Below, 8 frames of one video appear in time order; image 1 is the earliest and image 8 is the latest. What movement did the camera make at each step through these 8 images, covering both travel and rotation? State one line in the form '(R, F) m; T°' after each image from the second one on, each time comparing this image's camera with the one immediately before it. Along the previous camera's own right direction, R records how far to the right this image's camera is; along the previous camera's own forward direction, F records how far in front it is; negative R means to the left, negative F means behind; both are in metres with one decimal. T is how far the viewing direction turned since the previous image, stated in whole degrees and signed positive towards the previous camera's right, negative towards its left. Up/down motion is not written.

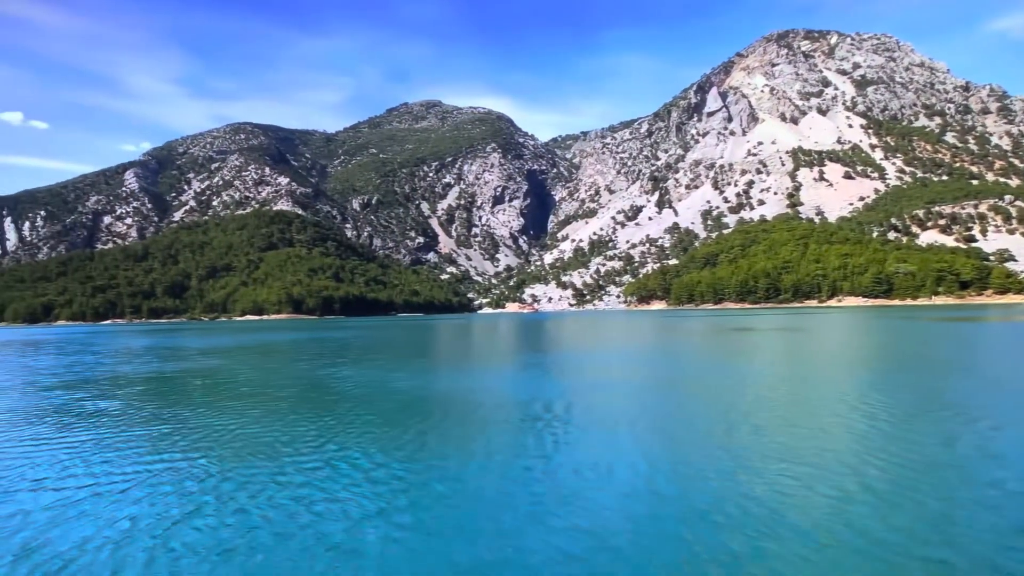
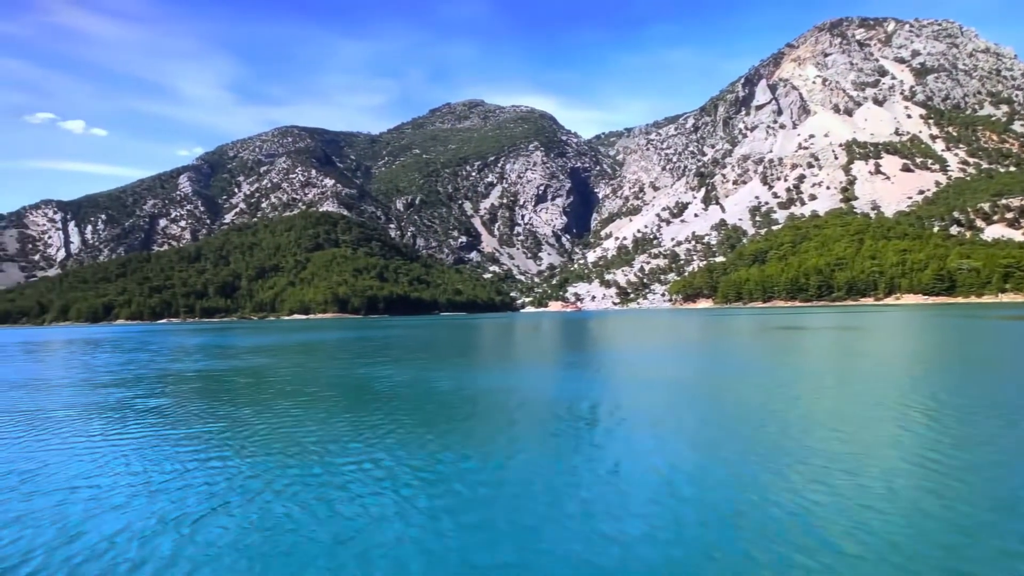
(+0.1, +0.3) m; -4°
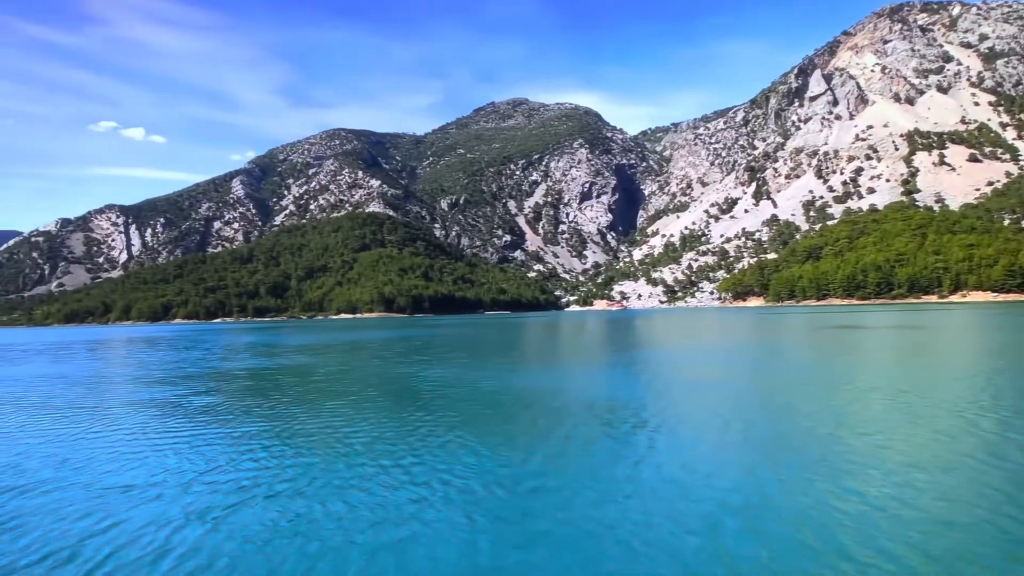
(+0.1, +0.3) m; -4°
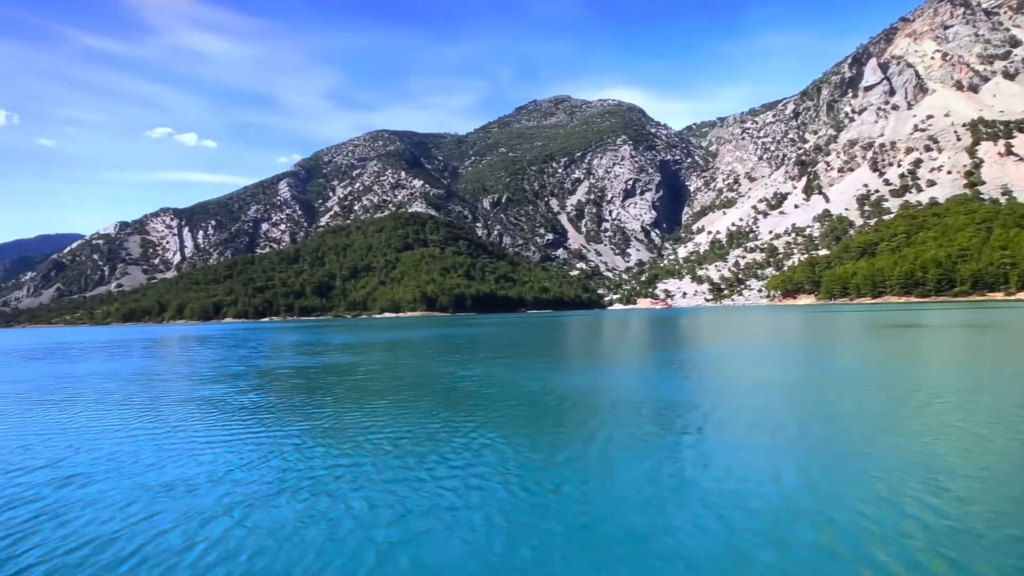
(+0.1, +0.3) m; -4°
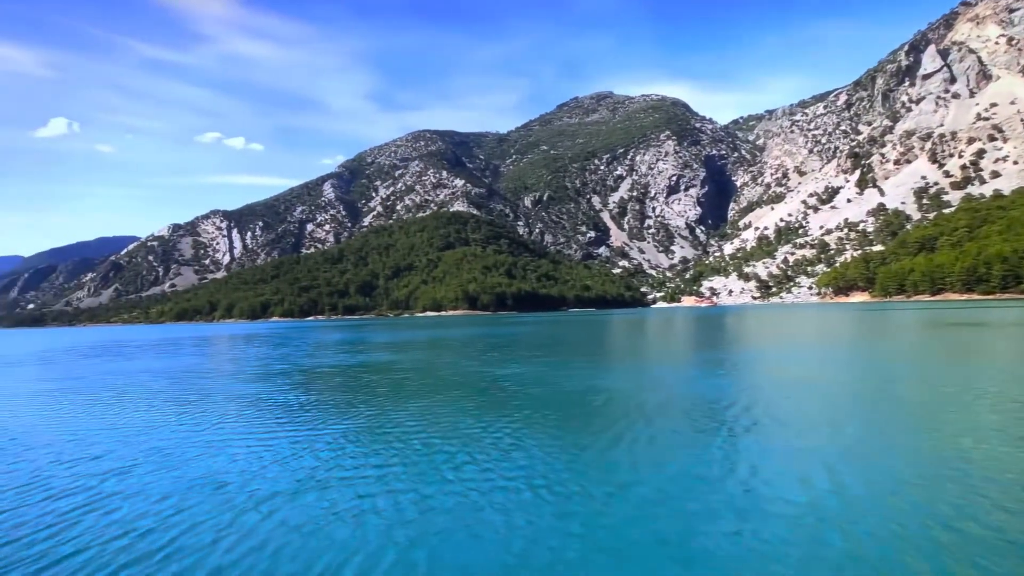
(+0.1, +0.3) m; -4°
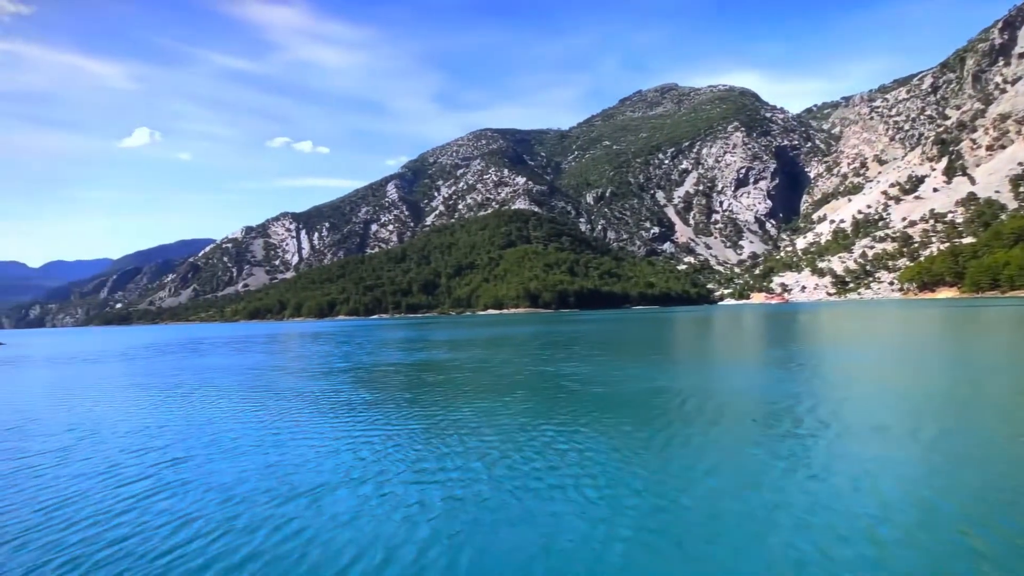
(+0.1, +0.5) m; -6°
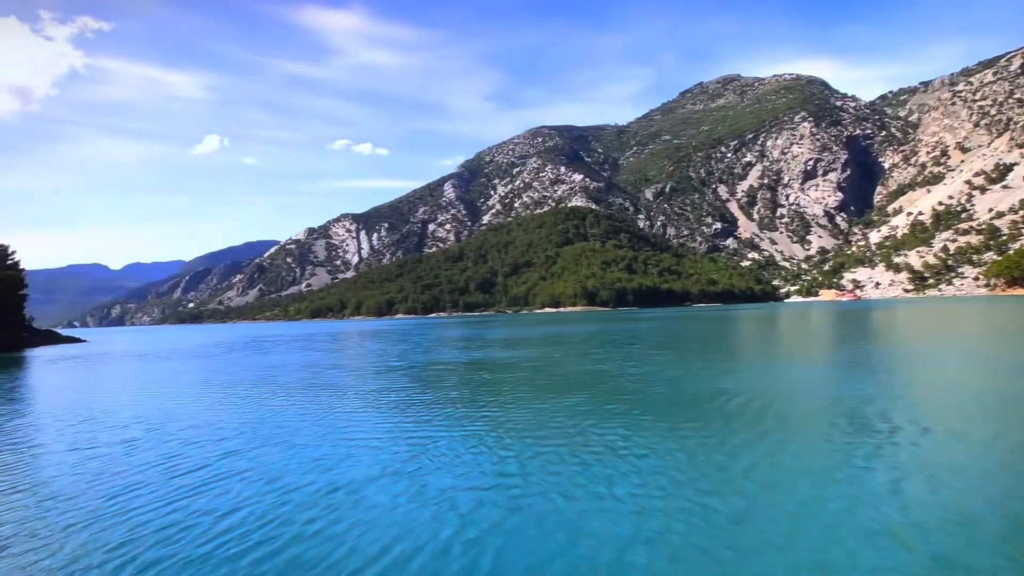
(0.0, +0.4) m; -5°
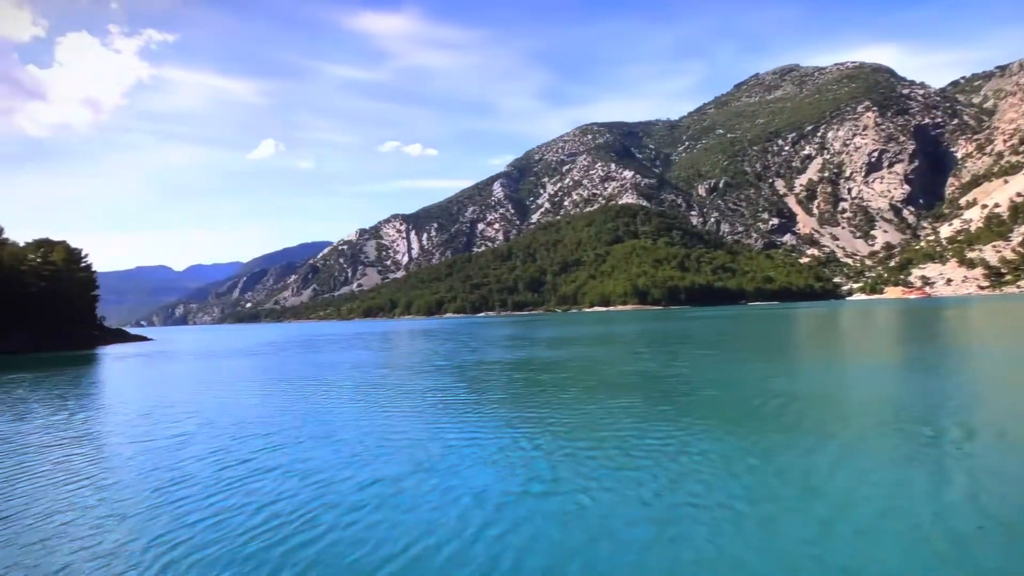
(0.0, +0.4) m; -5°
